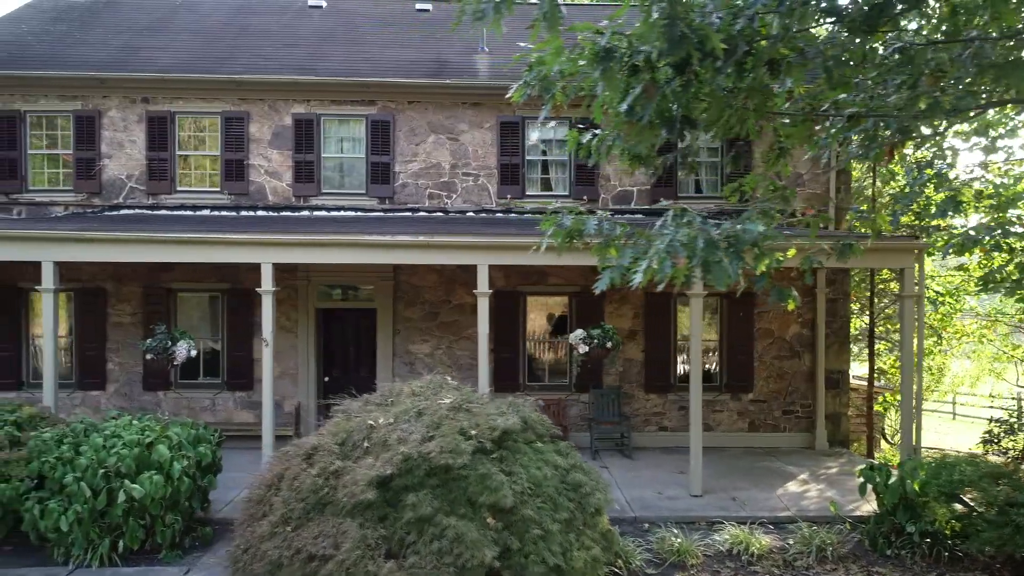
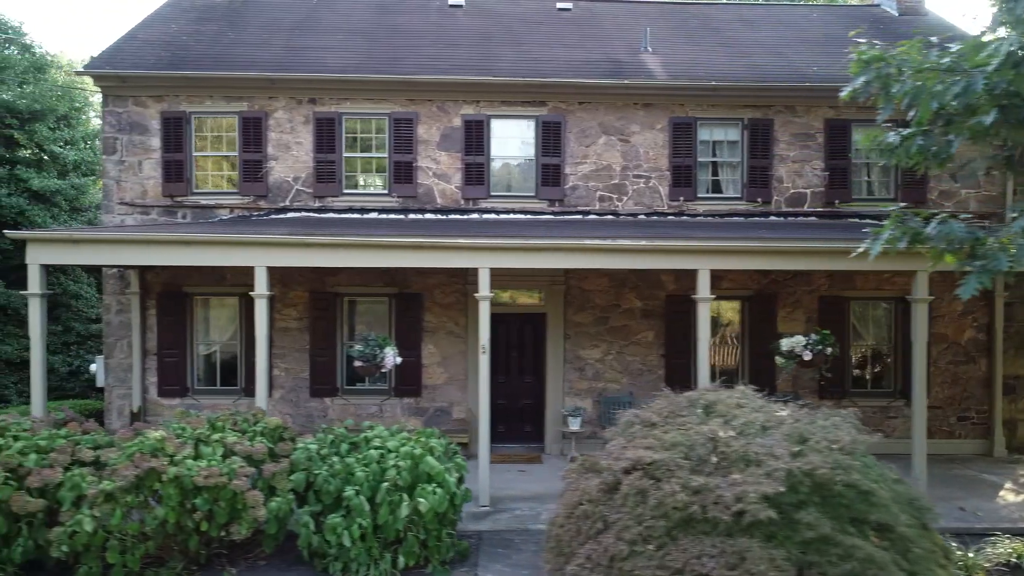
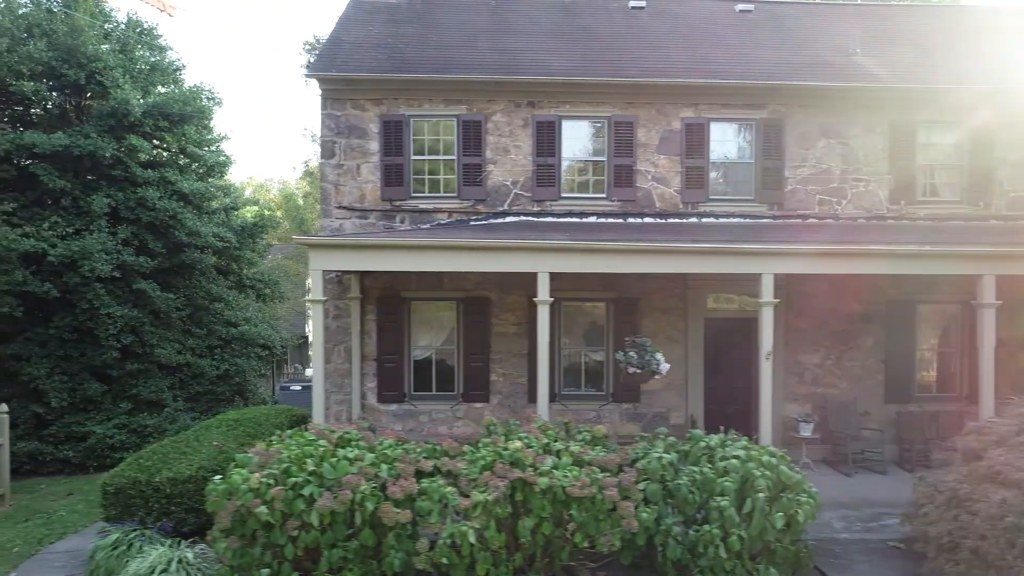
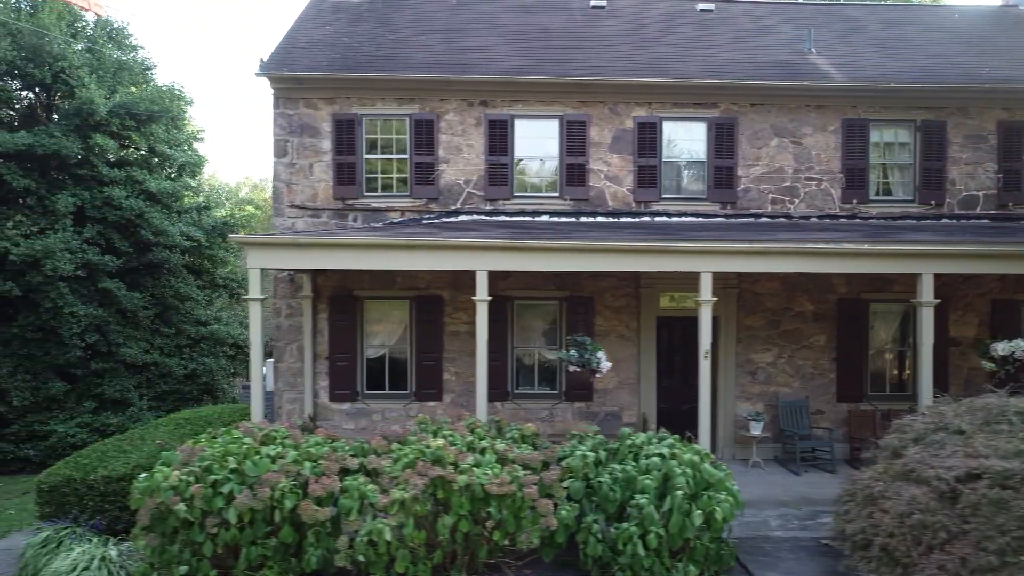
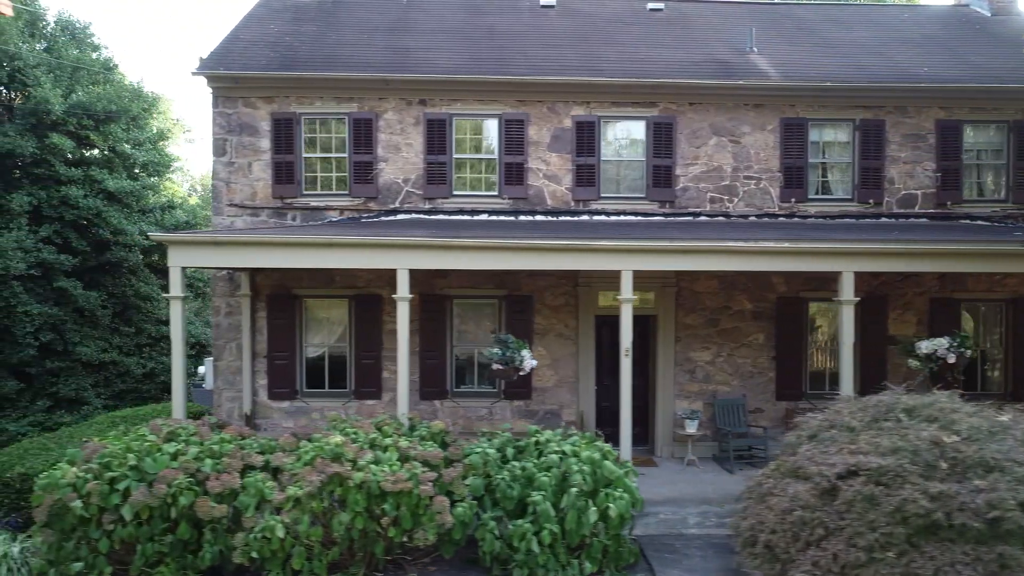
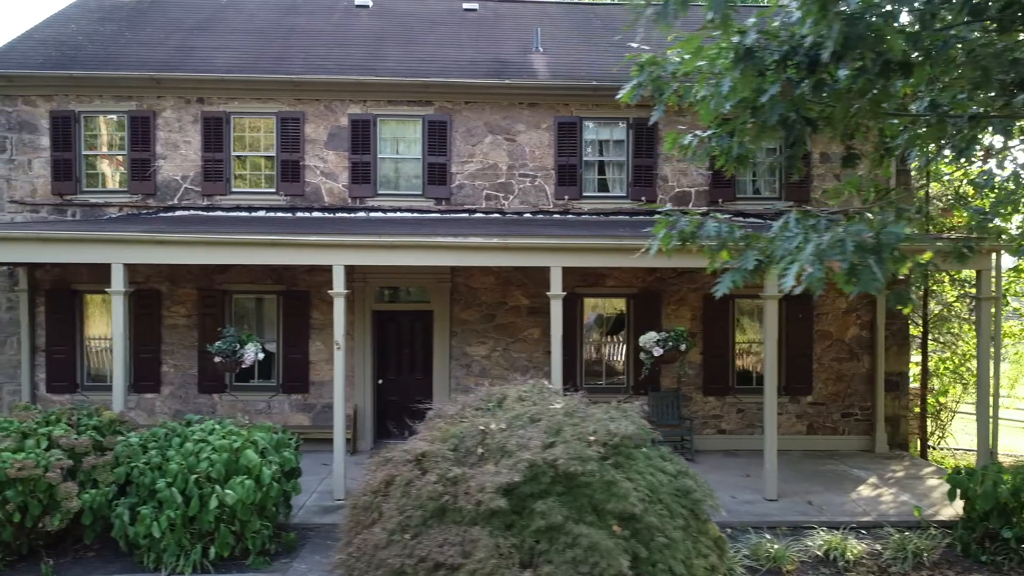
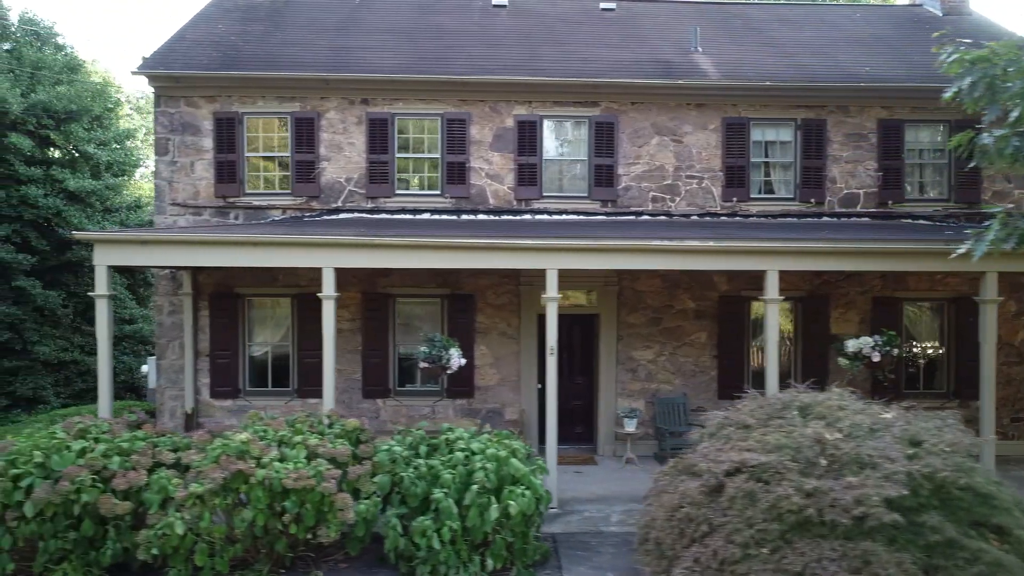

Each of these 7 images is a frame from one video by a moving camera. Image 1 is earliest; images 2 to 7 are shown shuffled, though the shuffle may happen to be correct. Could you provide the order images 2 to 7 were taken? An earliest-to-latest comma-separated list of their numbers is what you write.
6, 2, 7, 5, 4, 3
